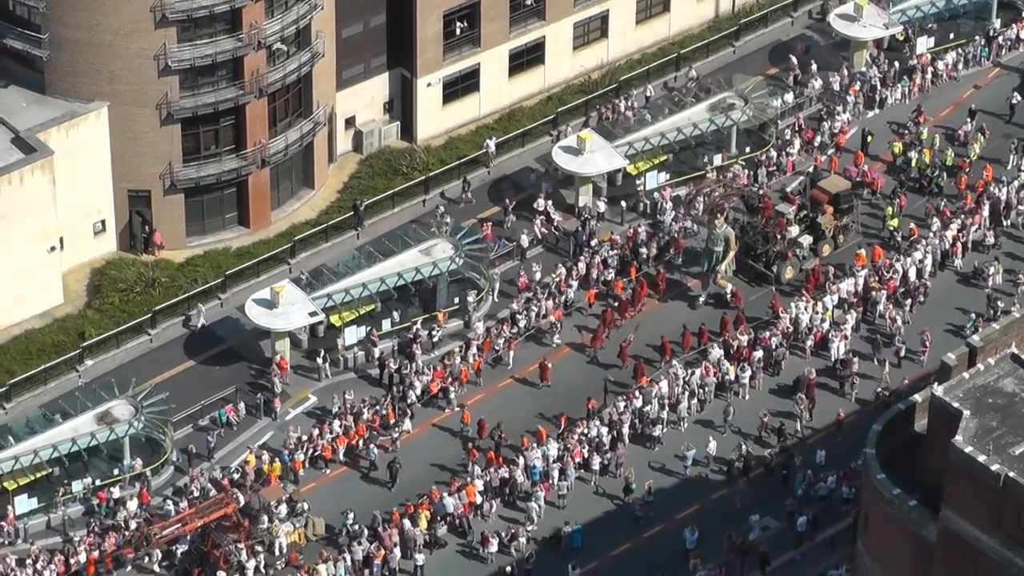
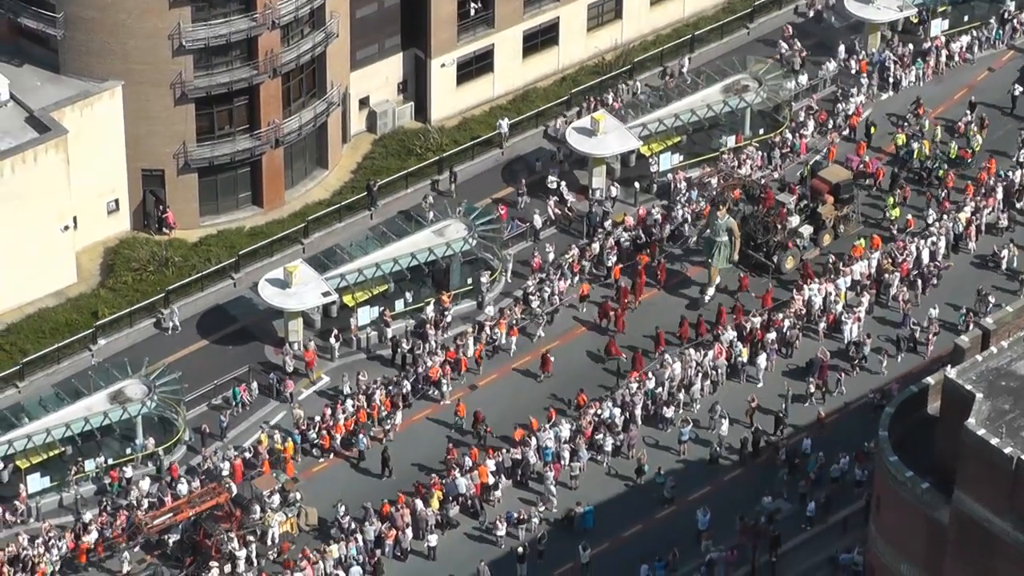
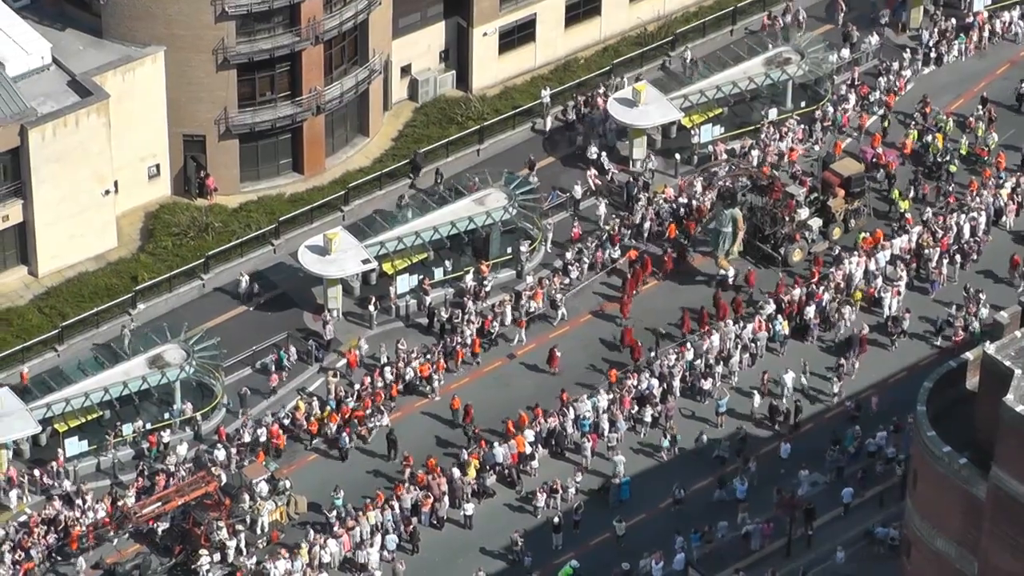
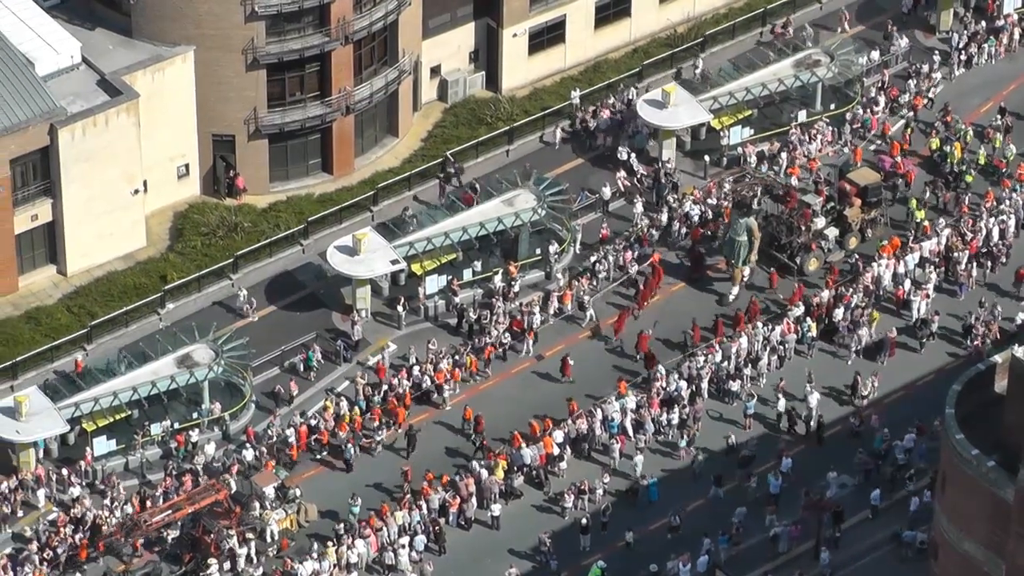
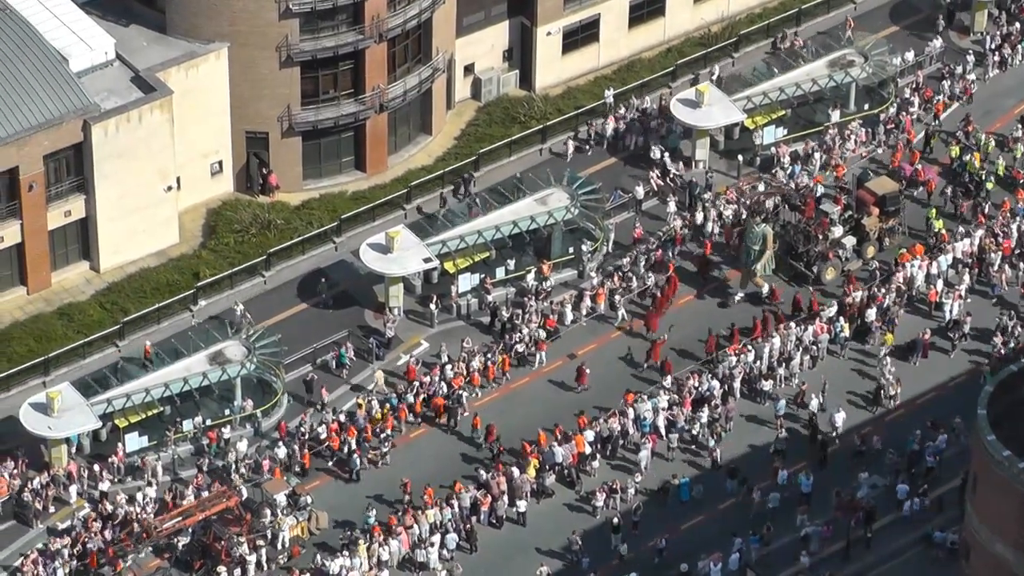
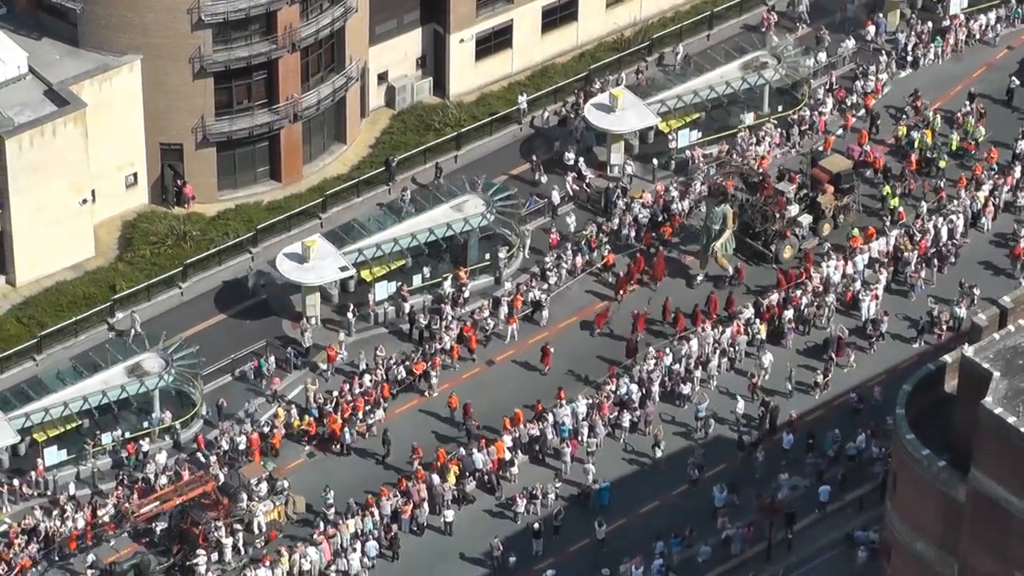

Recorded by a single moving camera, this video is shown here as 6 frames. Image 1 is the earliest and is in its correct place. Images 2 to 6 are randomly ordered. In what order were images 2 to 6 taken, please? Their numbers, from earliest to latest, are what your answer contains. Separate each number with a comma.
2, 6, 3, 4, 5
